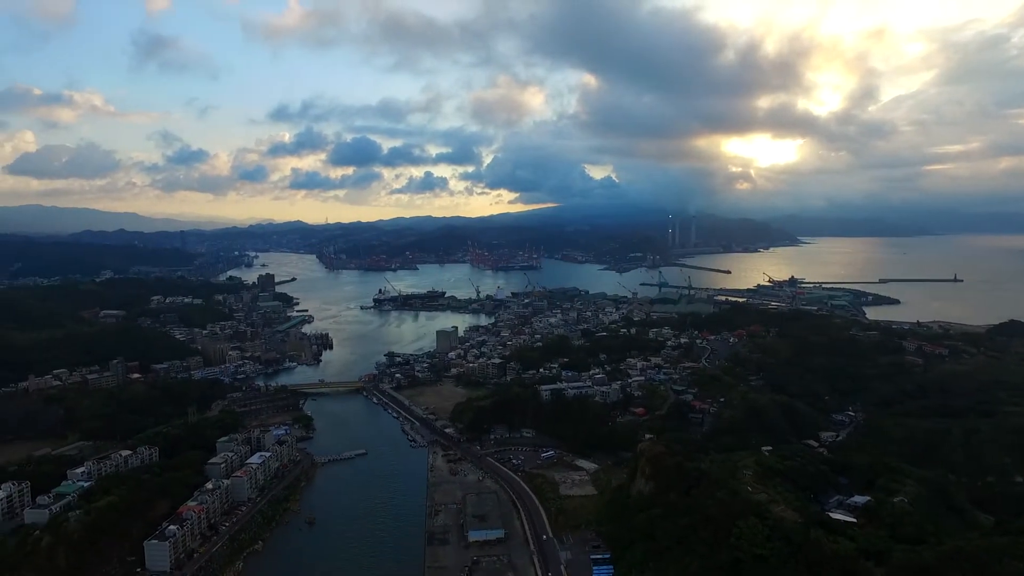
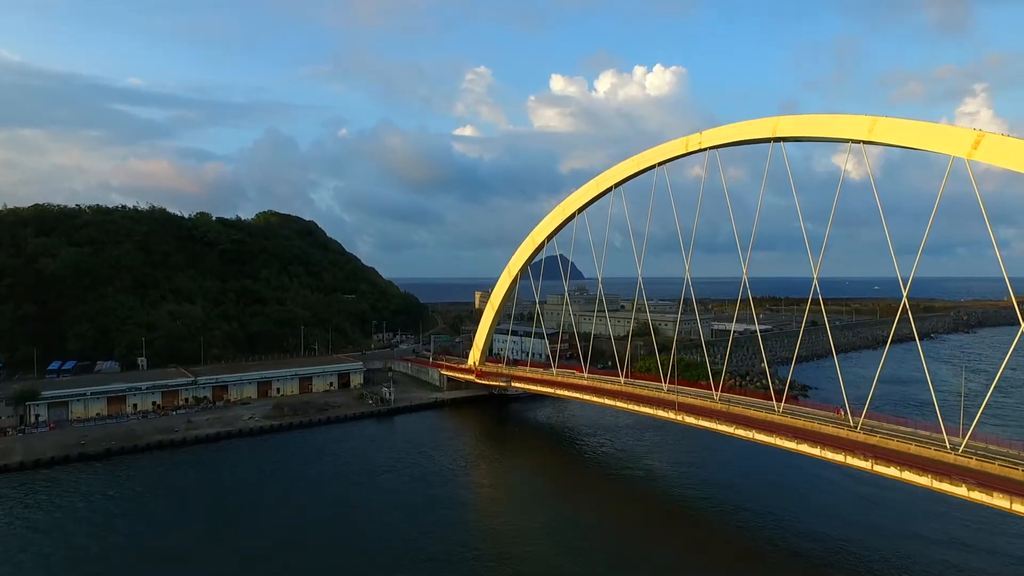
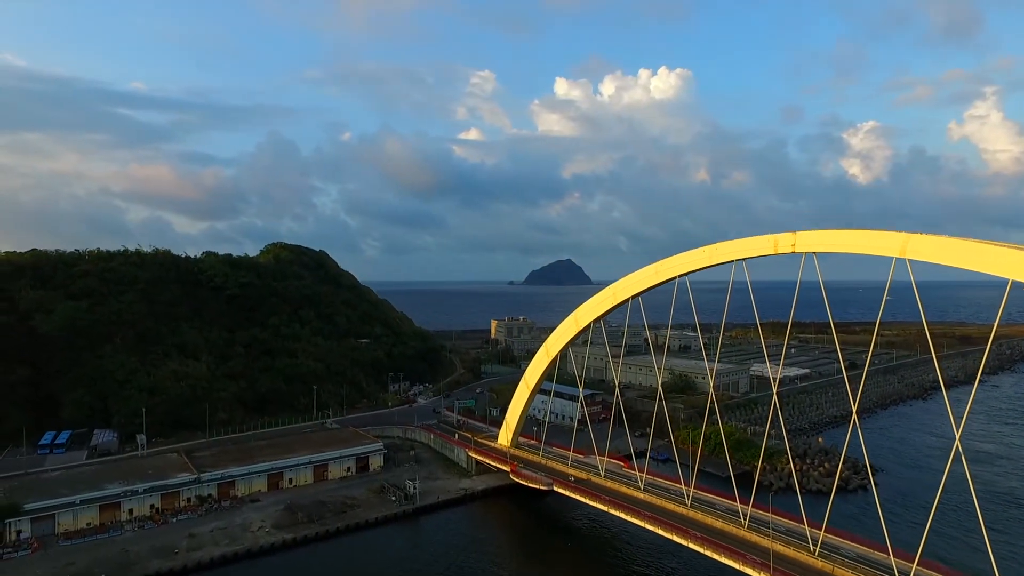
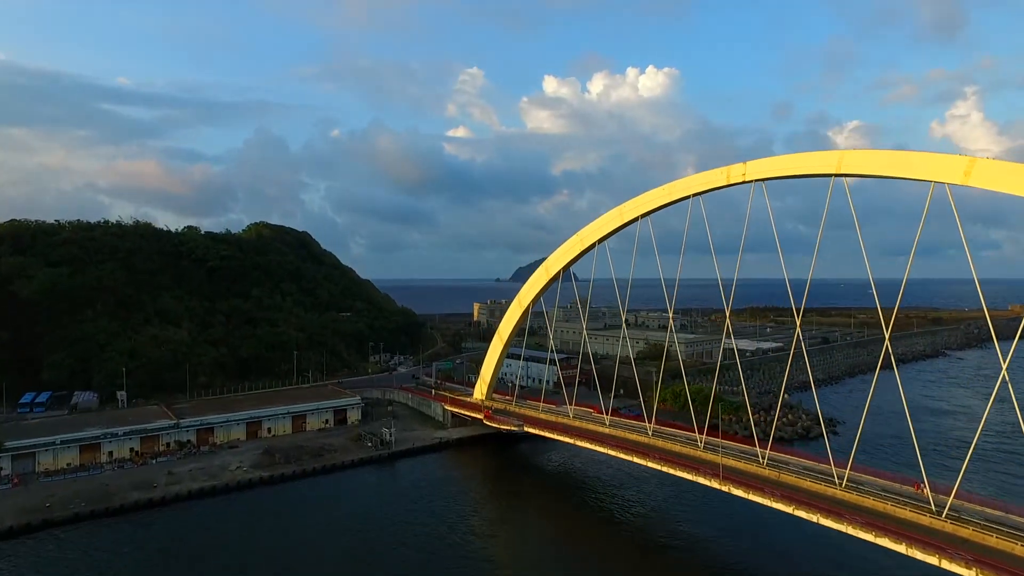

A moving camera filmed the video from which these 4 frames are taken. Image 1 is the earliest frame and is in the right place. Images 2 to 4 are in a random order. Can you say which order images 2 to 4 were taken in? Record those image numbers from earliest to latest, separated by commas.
2, 4, 3
